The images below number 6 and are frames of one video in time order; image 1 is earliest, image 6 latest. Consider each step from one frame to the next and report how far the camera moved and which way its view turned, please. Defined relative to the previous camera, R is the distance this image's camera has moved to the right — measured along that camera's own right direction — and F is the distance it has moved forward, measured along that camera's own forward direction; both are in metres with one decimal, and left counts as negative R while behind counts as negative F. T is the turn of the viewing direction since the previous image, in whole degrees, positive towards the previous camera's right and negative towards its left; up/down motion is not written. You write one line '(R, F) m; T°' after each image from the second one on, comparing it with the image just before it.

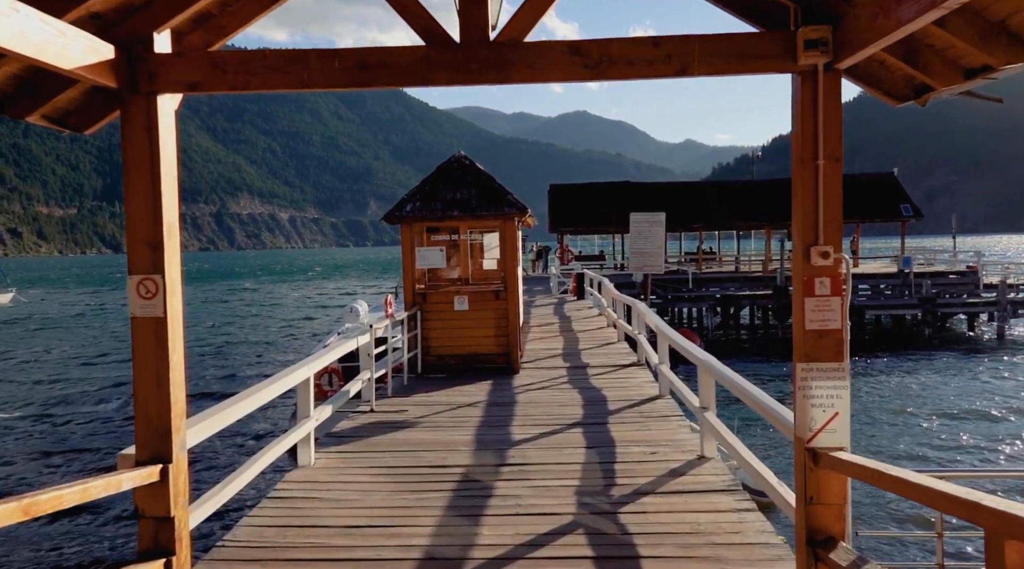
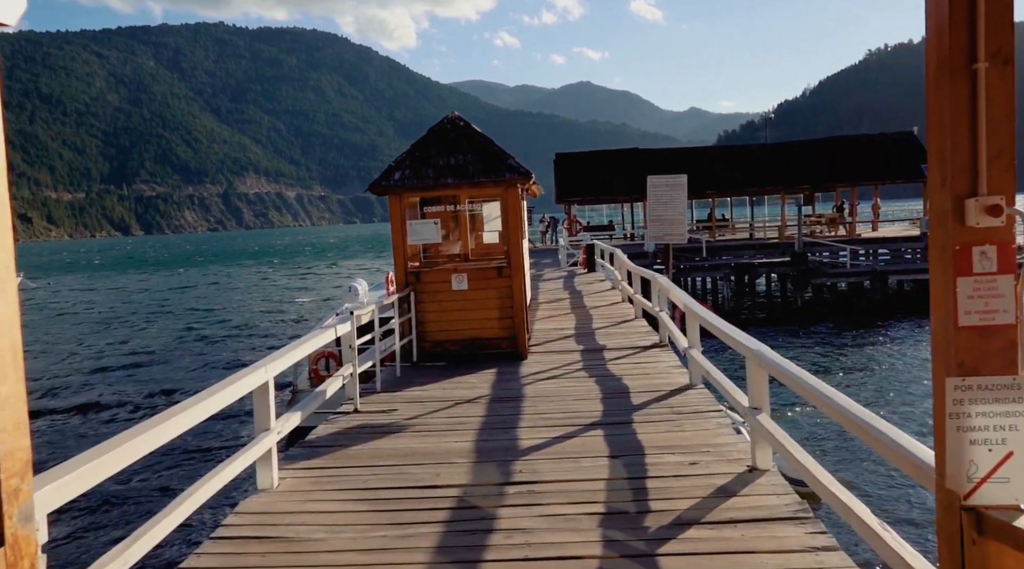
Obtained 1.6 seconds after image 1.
(0.0, +1.2) m; -1°
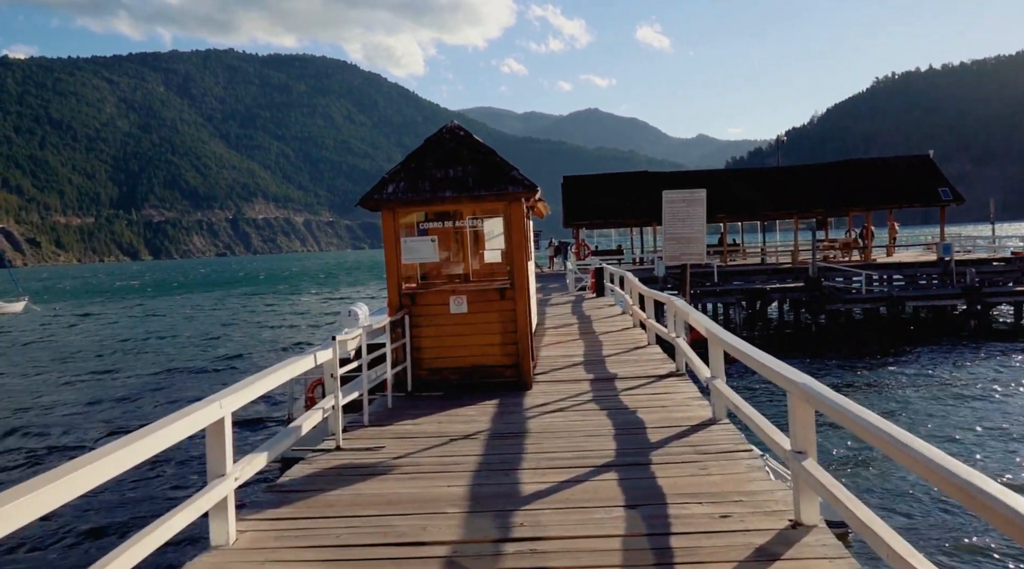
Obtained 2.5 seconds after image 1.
(0.0, +0.8) m; -1°
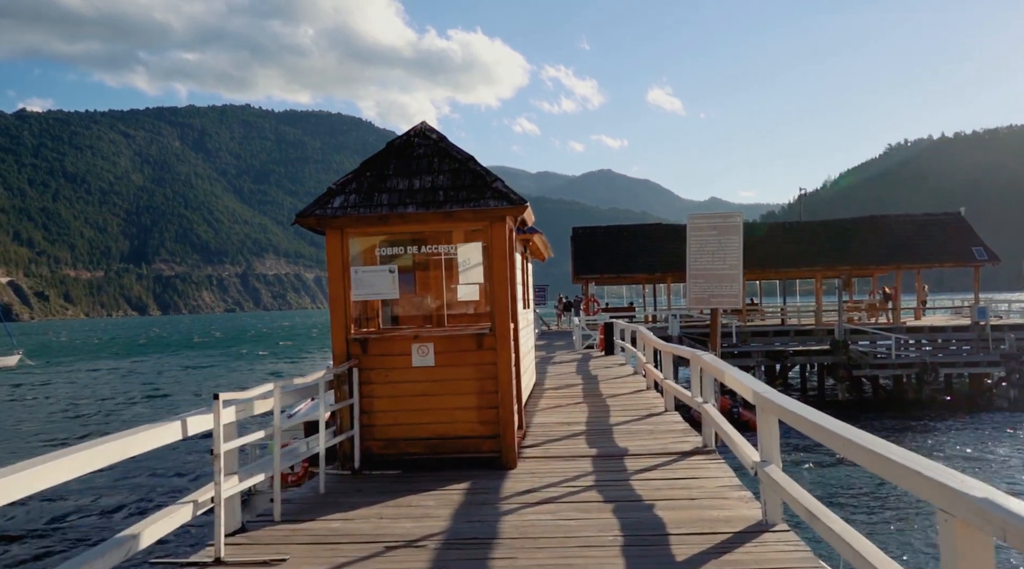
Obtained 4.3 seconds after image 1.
(+0.3, +1.9) m; -1°
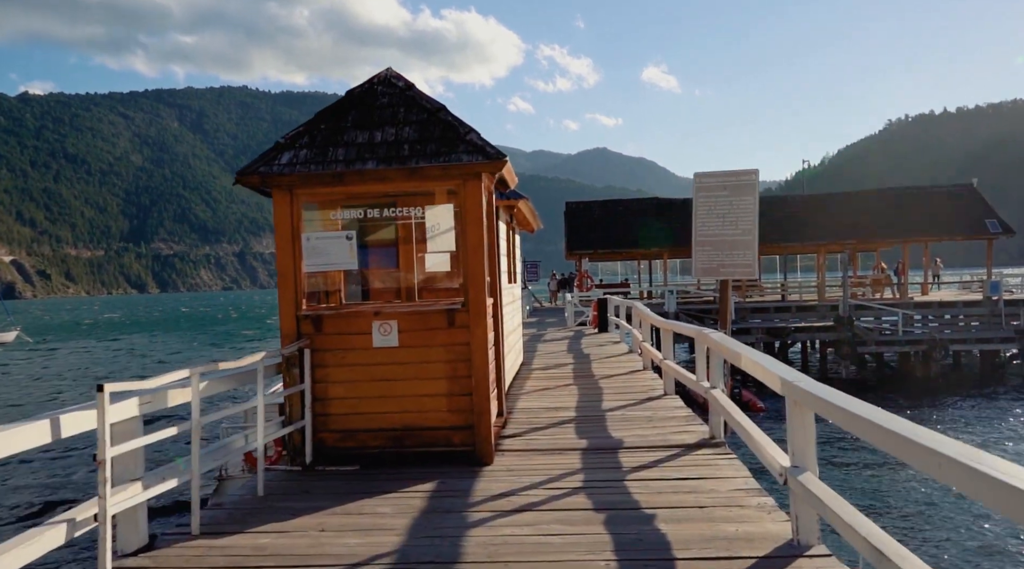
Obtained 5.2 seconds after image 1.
(+0.1, +0.9) m; 0°
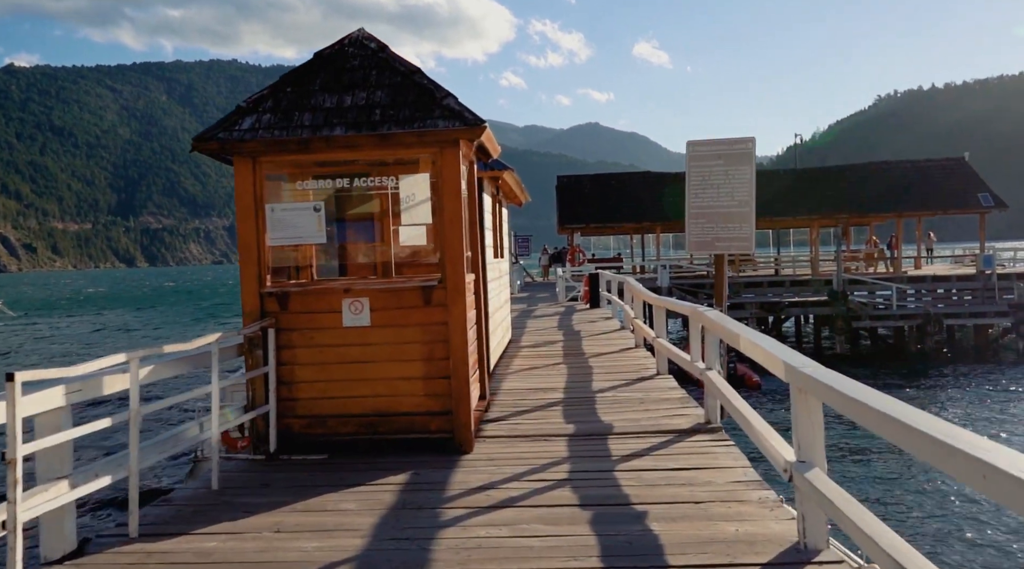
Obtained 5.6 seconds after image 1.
(+0.1, +0.4) m; +1°
